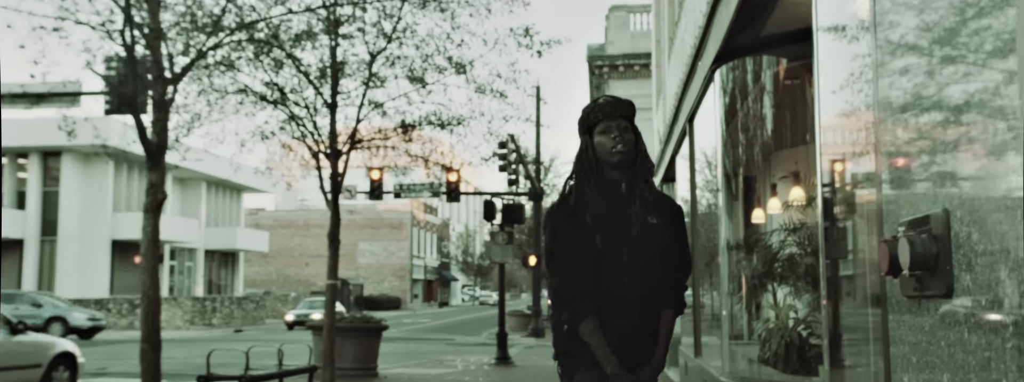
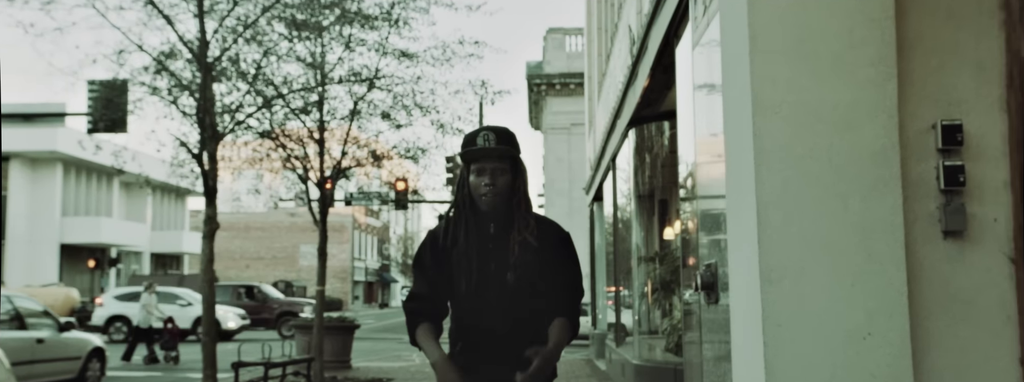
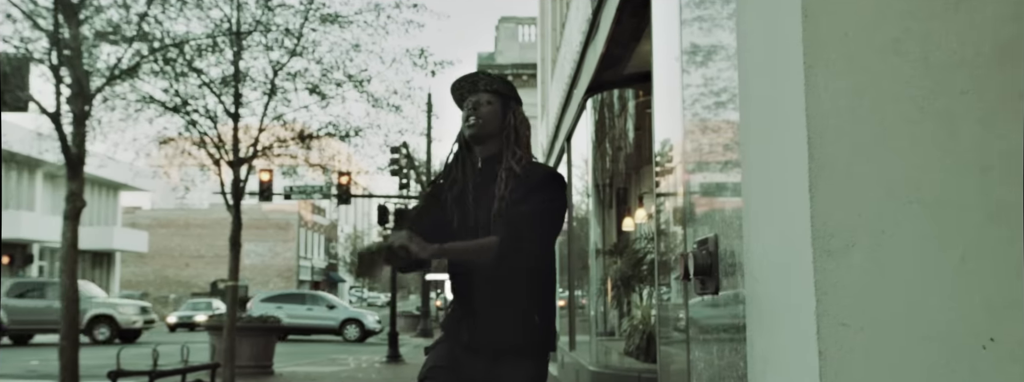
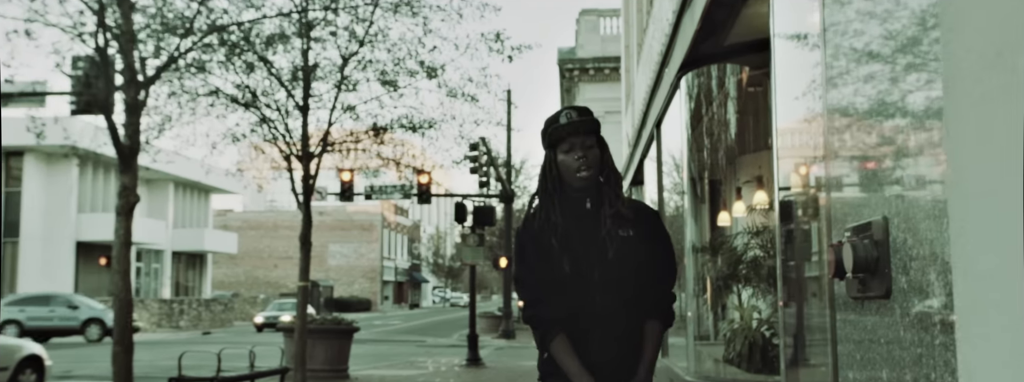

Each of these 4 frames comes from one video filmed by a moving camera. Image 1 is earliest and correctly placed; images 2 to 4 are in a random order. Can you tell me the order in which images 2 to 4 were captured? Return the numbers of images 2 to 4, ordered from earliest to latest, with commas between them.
4, 3, 2
